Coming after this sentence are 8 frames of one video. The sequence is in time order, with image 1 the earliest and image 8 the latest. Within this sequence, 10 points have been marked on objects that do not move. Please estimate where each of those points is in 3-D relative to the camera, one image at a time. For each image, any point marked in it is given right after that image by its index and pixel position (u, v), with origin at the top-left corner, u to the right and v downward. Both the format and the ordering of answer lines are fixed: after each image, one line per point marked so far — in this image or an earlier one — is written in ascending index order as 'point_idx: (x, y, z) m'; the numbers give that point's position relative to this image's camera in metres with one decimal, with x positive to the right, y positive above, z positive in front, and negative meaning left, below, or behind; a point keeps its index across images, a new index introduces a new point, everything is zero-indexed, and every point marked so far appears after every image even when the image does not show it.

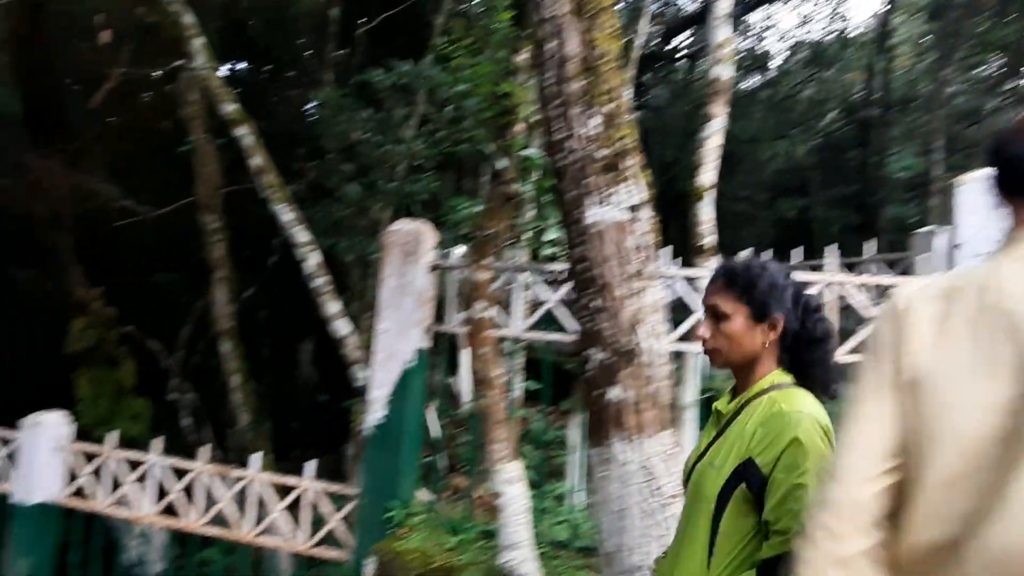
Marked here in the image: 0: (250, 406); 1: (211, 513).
0: (-2.0, -0.9, +5.4) m
1: (-1.5, -1.1, +3.5) m
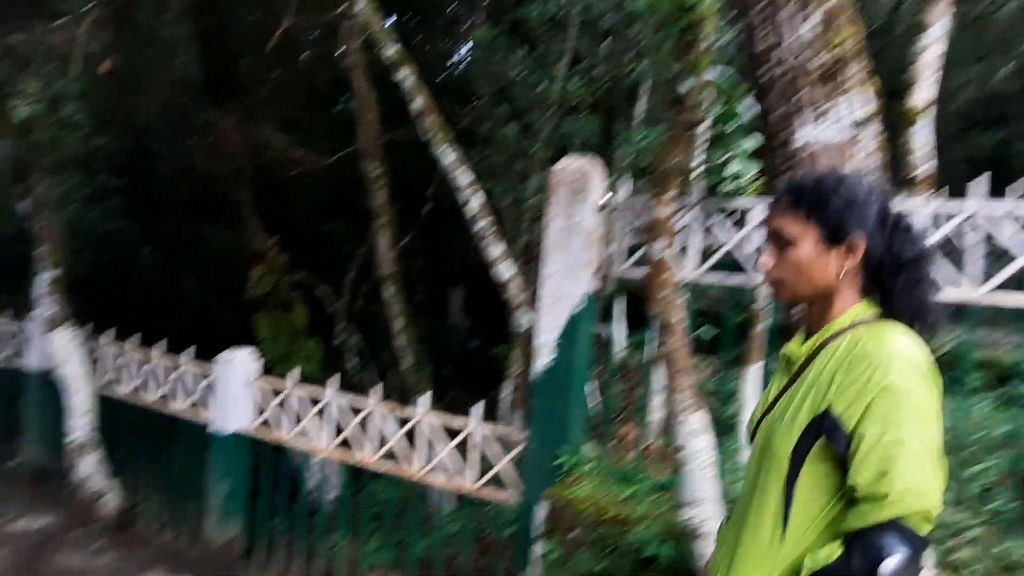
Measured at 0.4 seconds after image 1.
0: (-0.8, -0.5, +5.5) m
1: (-0.7, -0.8, +3.6) m
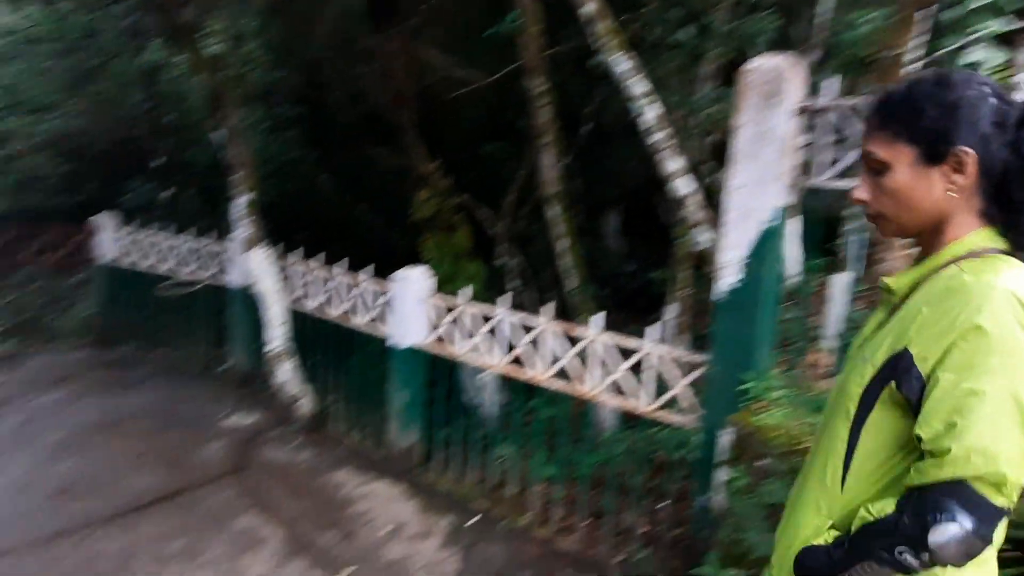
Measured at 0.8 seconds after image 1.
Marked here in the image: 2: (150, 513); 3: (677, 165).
0: (+0.5, +0.1, +5.5) m
1: (+0.2, -0.4, +3.6) m
2: (-1.9, -1.2, +3.7) m
3: (+0.8, +0.6, +3.4) m
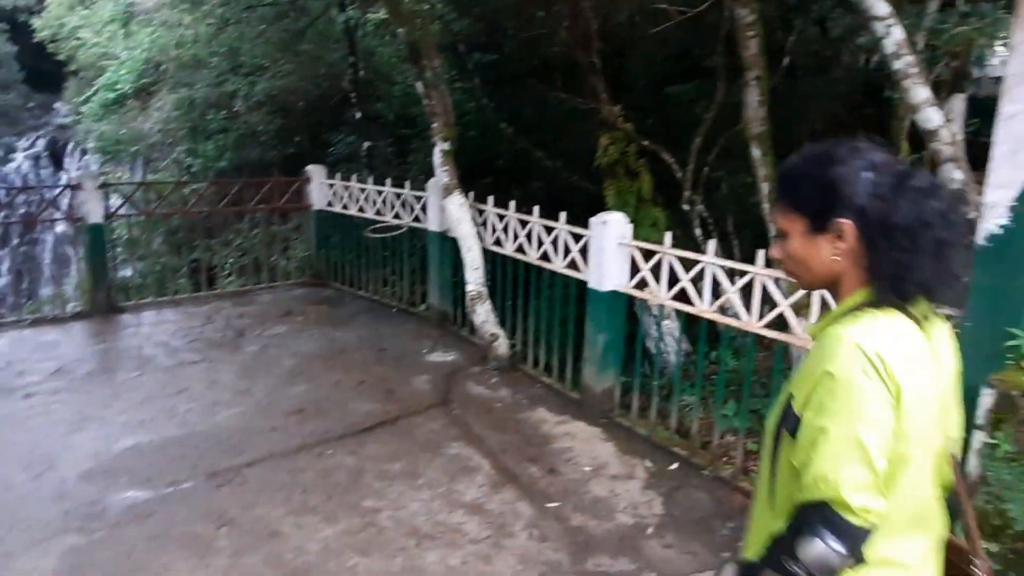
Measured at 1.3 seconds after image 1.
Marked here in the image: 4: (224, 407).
0: (+2.0, +0.5, +5.2) m
1: (+1.3, -0.1, +3.4) m
2: (-0.8, -0.9, +4.1) m
3: (+1.8, +0.8, +3.0) m
4: (-1.8, -0.8, +4.4) m
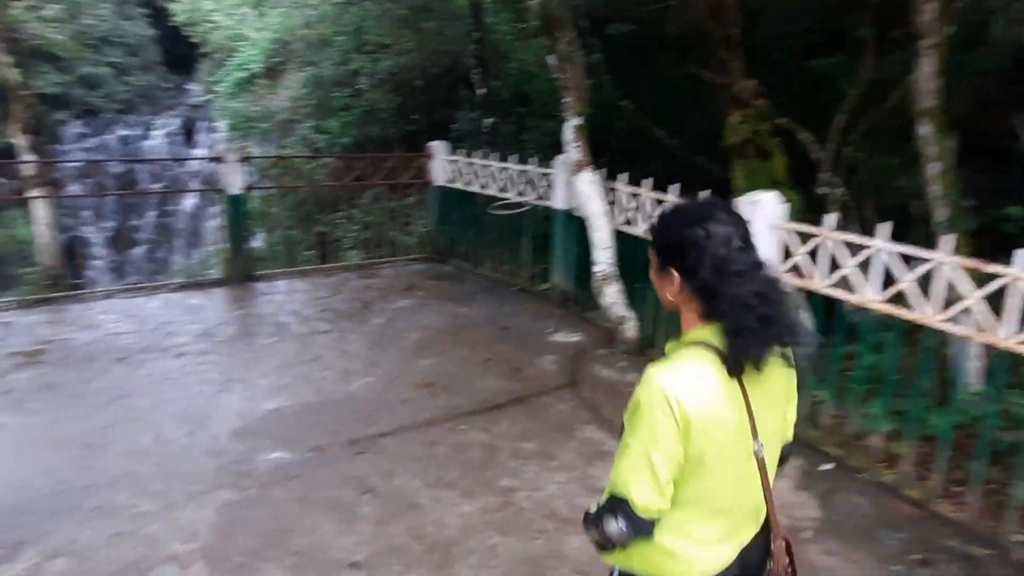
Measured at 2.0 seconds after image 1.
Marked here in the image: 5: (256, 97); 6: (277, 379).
0: (+2.9, +0.6, +4.7) m
1: (+1.9, -0.1, +3.1) m
2: (-0.1, -0.7, +4.0) m
3: (+2.4, +0.9, +2.5) m
4: (-1.0, -0.6, +4.5) m
5: (-4.5, +3.4, +12.2) m
6: (-1.5, -0.6, +4.4) m
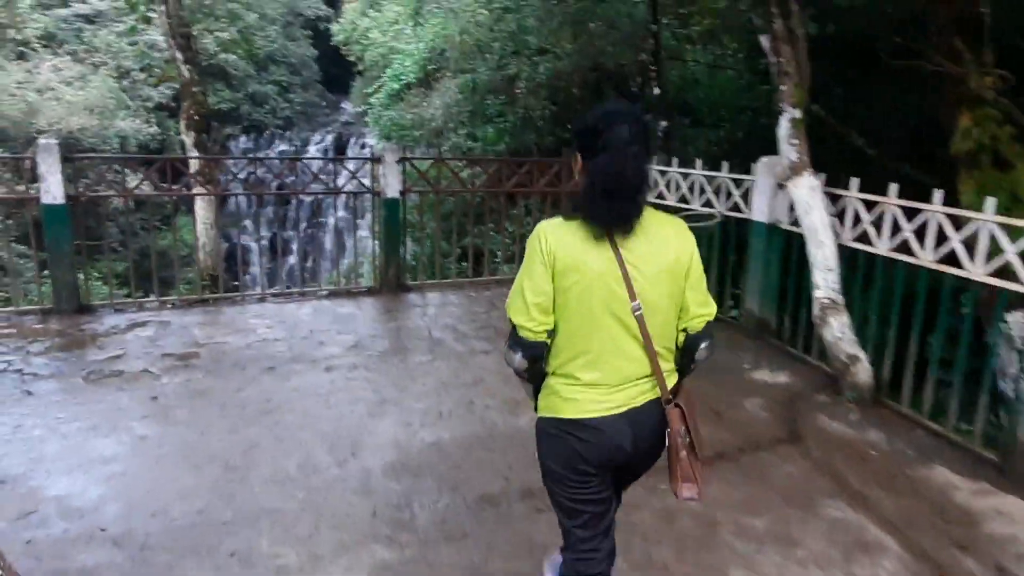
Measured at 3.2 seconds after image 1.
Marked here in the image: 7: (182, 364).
0: (+4.0, +0.3, +3.3) m
1: (+2.7, -0.3, +1.9) m
2: (+0.9, -0.8, +3.2) m
3: (+3.2, +0.7, +1.3) m
4: (+0.1, -0.7, +3.8) m
5: (-1.8, +3.2, +12.1) m
6: (-0.4, -0.6, +3.8) m
7: (-2.0, -0.5, +4.3) m
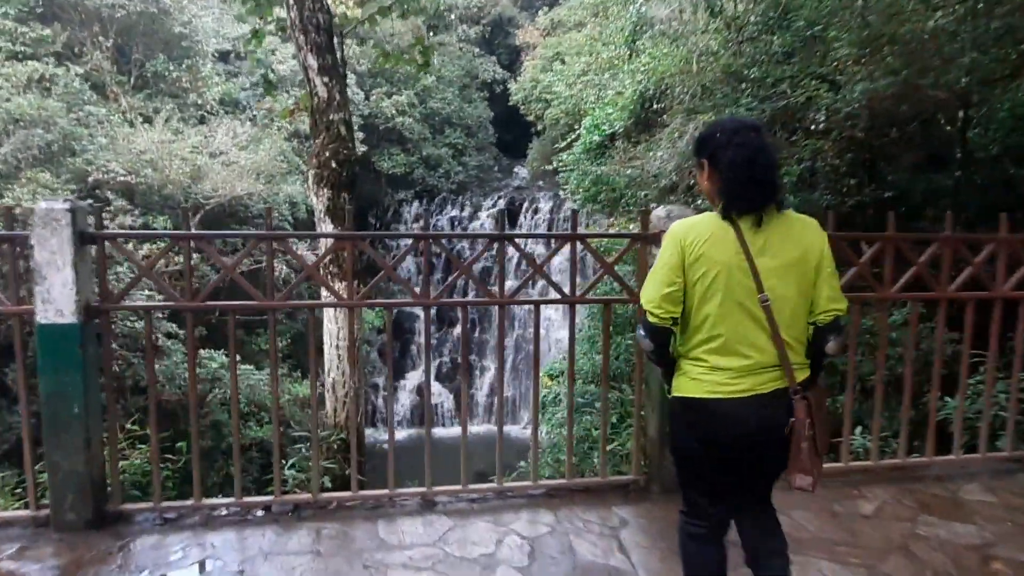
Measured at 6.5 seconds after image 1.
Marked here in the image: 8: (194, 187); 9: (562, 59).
0: (+5.0, -0.4, -0.6) m
1: (+3.5, -0.8, -1.8) m
2: (+2.0, -1.5, -0.2) m
3: (+3.8, +0.2, -2.4) m
4: (+1.3, -1.3, +0.6) m
5: (+1.5, +1.7, +9.4) m
6: (+0.8, -1.3, +0.7) m
7: (-0.7, -1.2, +1.5) m
8: (-5.8, +1.8, +12.7) m
9: (+1.2, +5.5, +16.8) m
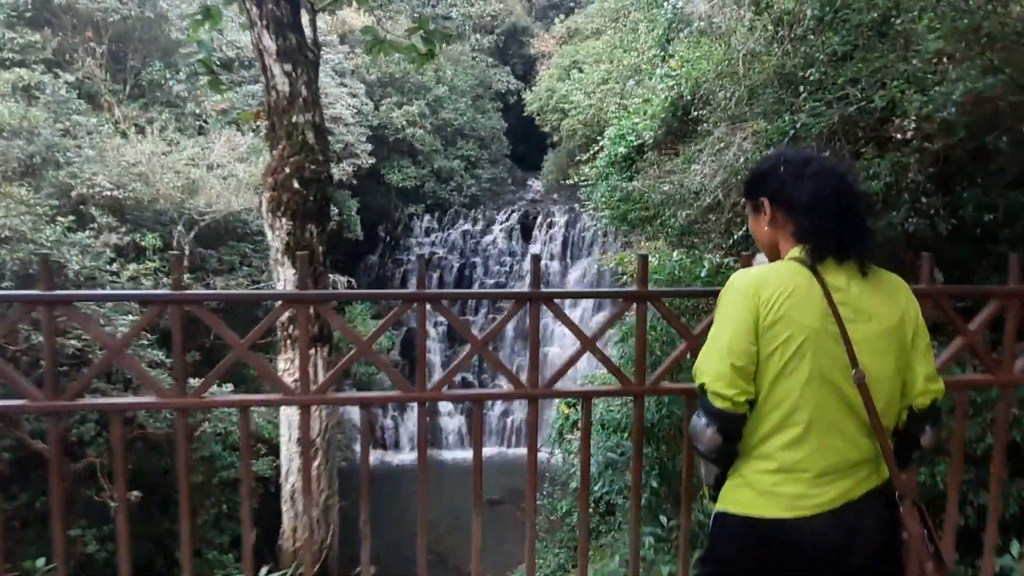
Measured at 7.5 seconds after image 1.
0: (+5.1, -0.6, -1.7) m
1: (+3.5, -1.0, -2.8) m
2: (+2.0, -1.7, -1.2) m
3: (+3.8, 0.0, -3.4) m
4: (+1.3, -1.5, -0.4) m
5: (+1.7, +1.4, +8.5) m
6: (+0.8, -1.5, -0.3) m
7: (-0.6, -1.4, +0.6) m
8: (-5.5, +1.5, +11.8) m
9: (+1.6, +5.1, +15.9) m
